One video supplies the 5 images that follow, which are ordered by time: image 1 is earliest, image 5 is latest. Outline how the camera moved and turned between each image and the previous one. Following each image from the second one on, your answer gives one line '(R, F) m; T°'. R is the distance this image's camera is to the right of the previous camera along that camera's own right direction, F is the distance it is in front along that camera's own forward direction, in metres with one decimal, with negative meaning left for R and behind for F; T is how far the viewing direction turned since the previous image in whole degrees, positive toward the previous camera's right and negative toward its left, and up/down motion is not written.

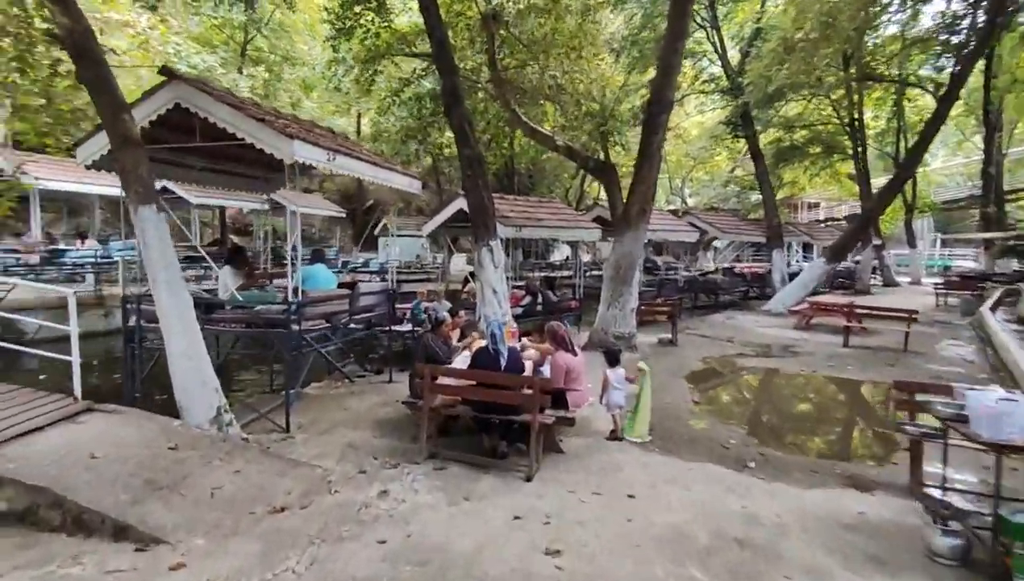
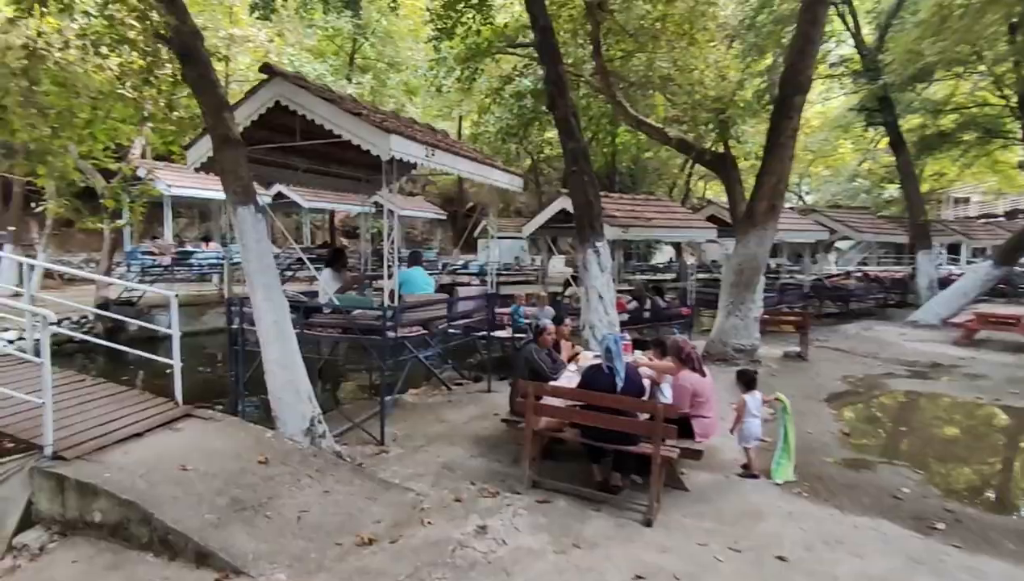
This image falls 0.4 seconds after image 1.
(-0.1, +0.6) m; -10°
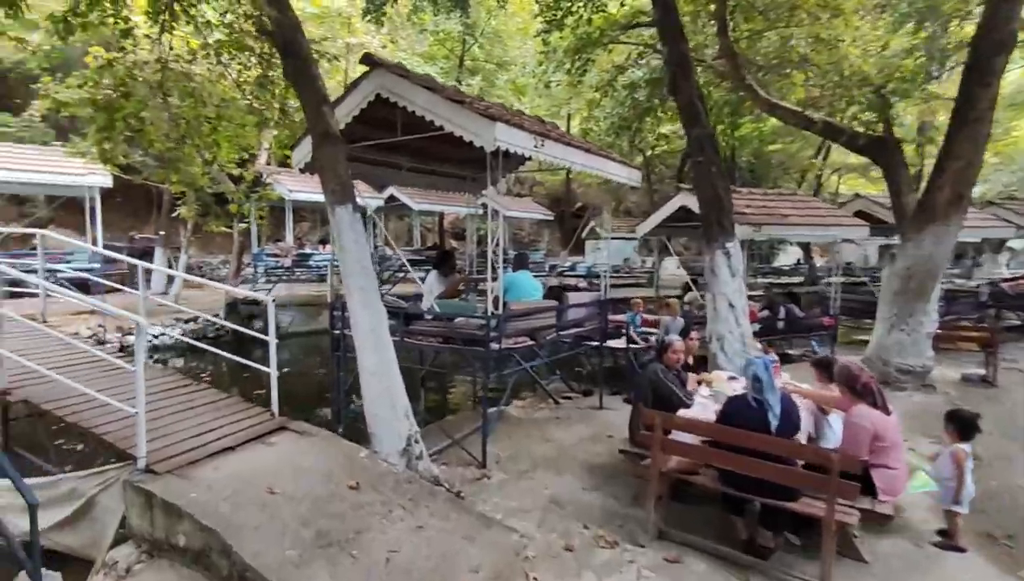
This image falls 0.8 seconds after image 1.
(-0.1, +0.6) m; -11°
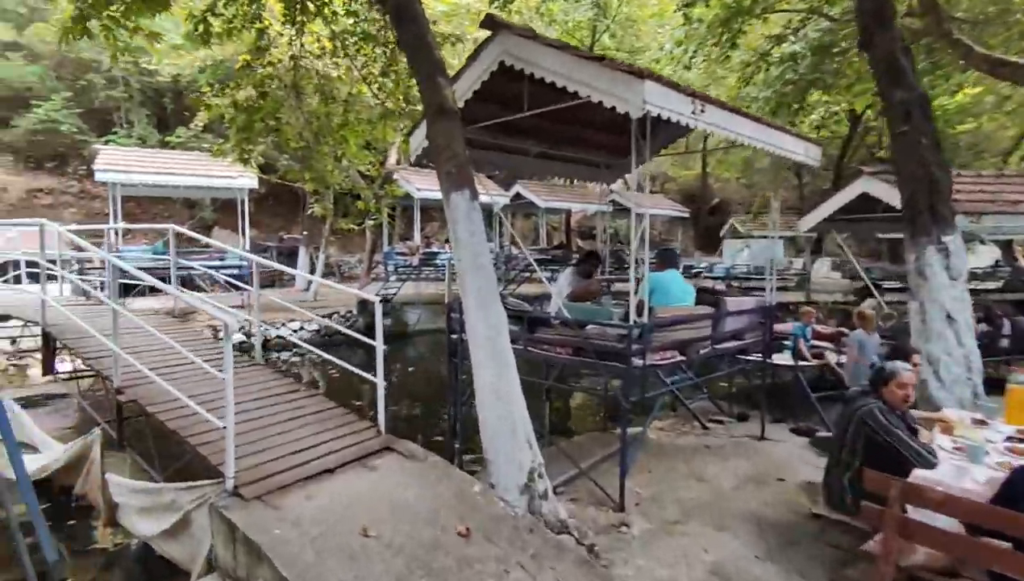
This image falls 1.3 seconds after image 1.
(-0.1, +0.8) m; -13°
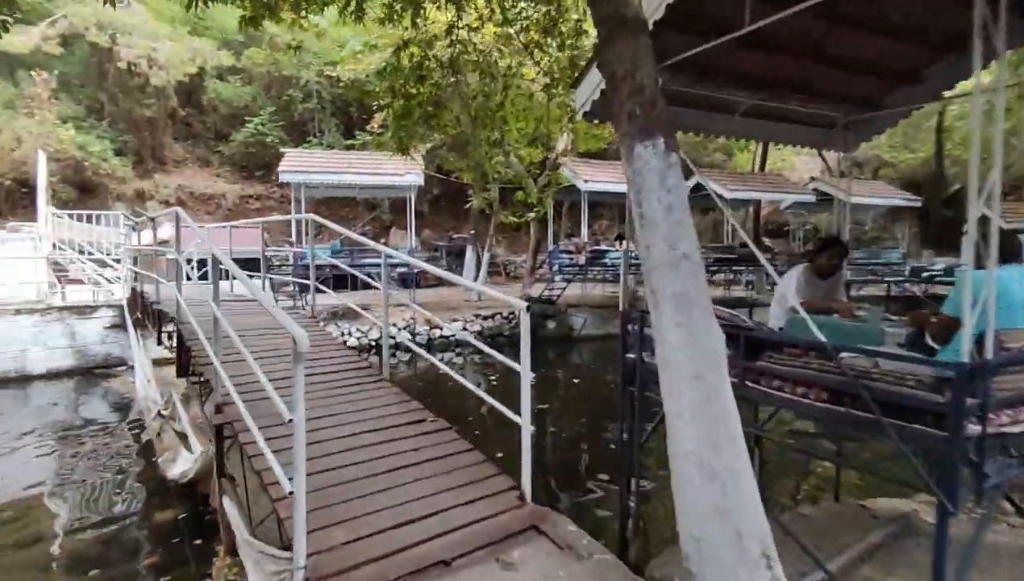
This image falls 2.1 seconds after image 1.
(-0.2, +1.3) m; -17°
